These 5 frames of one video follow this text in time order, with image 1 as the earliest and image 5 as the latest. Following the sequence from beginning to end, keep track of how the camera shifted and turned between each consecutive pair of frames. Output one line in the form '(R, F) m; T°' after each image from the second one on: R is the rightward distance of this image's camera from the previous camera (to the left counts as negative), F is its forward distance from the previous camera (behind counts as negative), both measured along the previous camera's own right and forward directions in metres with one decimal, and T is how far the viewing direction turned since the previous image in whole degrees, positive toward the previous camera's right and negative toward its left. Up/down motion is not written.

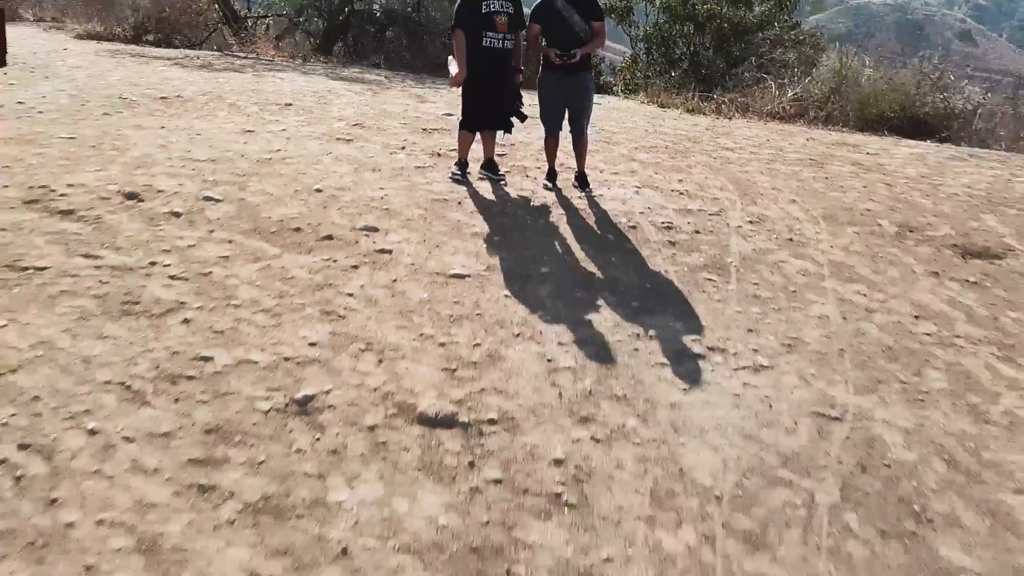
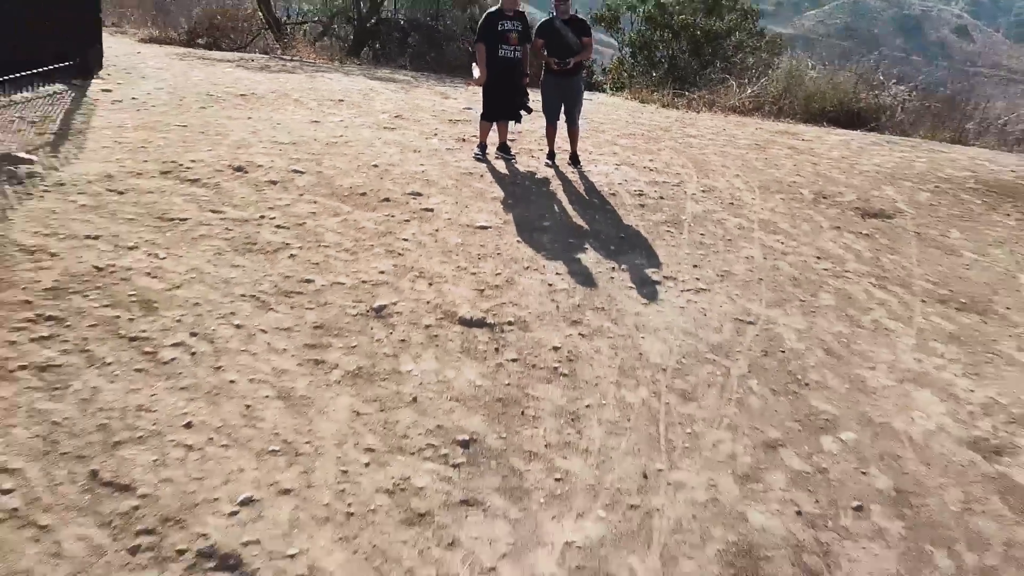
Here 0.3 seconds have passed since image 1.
(0.0, -1.2) m; 0°
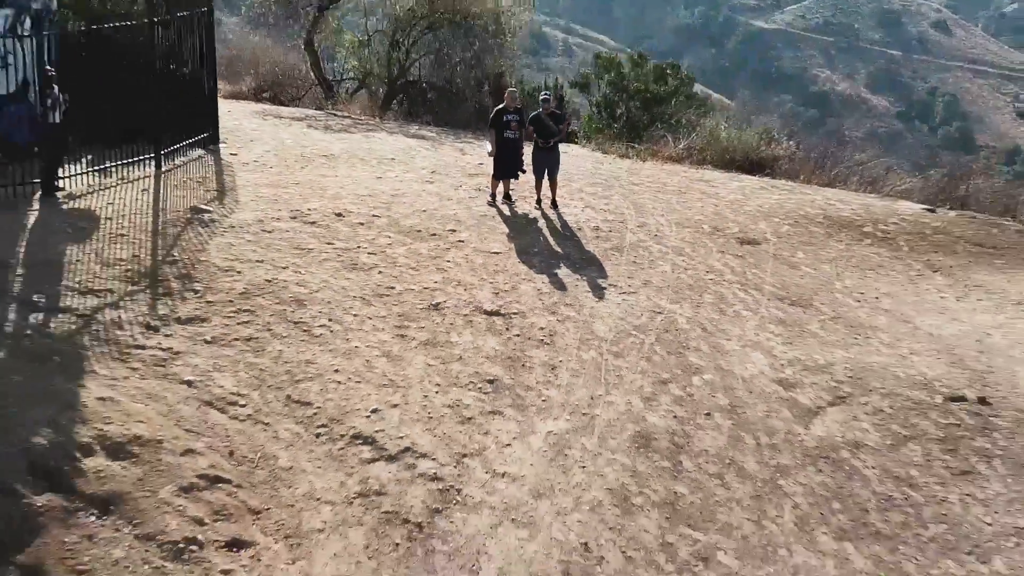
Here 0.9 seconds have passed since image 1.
(-0.1, -2.6) m; +1°
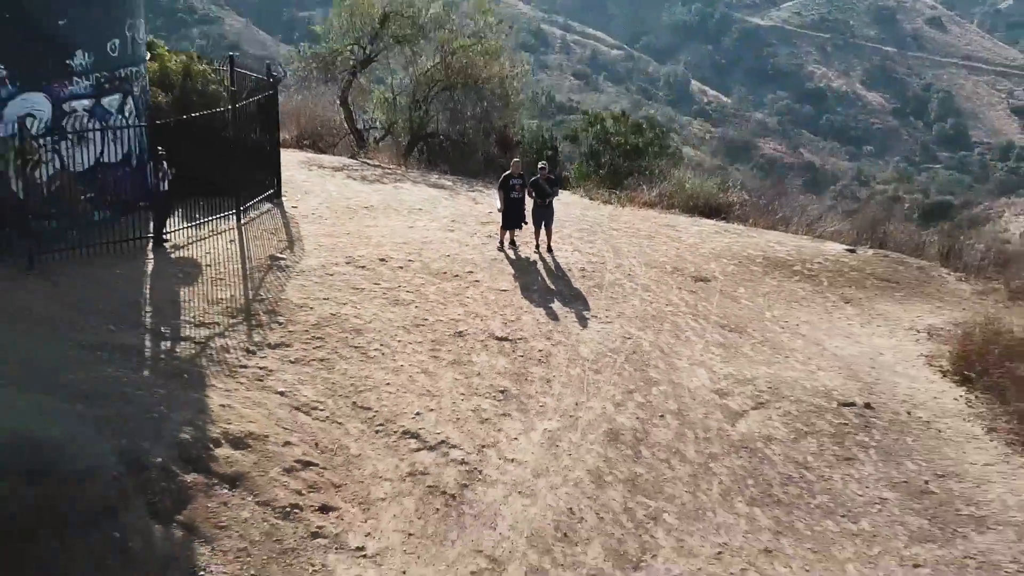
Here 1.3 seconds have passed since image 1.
(0.0, -2.1) m; 0°
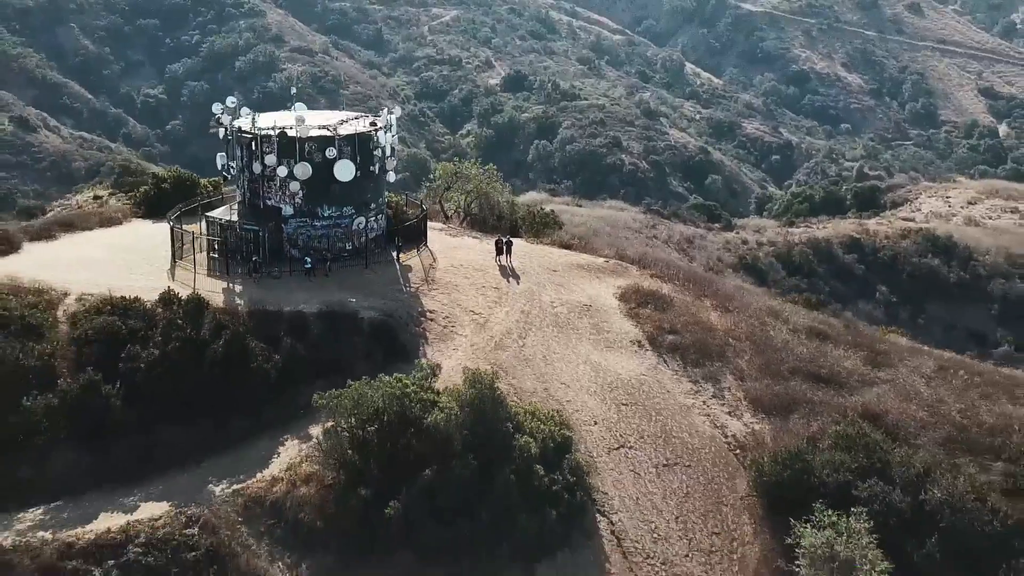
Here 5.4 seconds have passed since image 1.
(+0.6, -23.6) m; -1°
